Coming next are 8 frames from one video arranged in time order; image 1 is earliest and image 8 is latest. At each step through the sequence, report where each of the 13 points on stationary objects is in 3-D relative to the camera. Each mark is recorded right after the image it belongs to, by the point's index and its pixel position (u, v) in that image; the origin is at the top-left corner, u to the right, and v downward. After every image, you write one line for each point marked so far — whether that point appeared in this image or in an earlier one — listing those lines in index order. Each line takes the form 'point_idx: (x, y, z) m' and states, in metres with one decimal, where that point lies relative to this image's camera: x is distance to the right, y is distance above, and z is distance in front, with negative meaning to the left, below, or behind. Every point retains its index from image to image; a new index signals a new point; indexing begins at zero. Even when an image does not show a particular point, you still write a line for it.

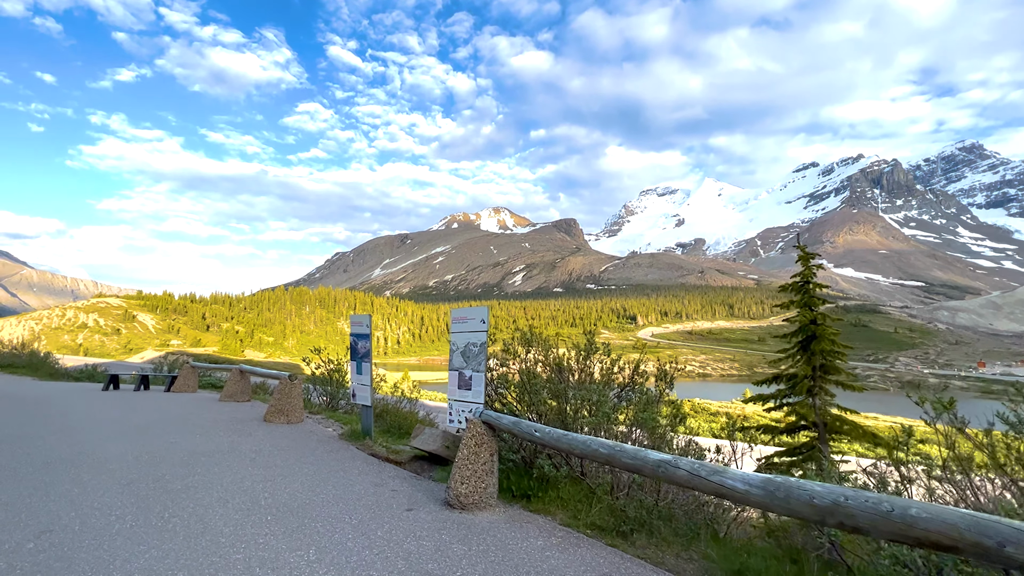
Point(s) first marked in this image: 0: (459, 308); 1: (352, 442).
0: (-0.9, -0.3, +8.0) m
1: (-3.5, -3.3, +10.1) m
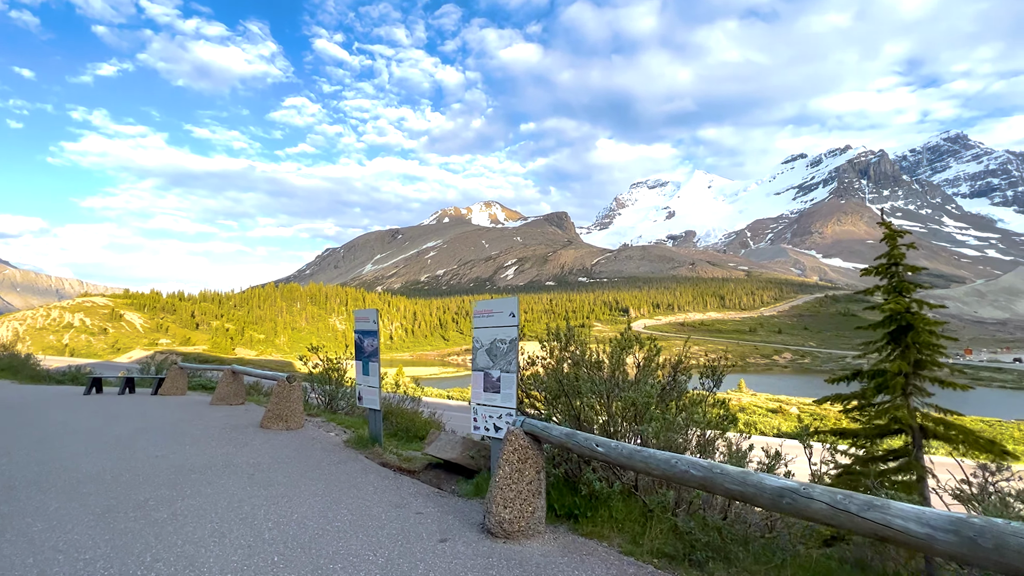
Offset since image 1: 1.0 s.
0: (-0.5, -0.2, +7.1) m
1: (-3.0, -3.2, +9.2) m
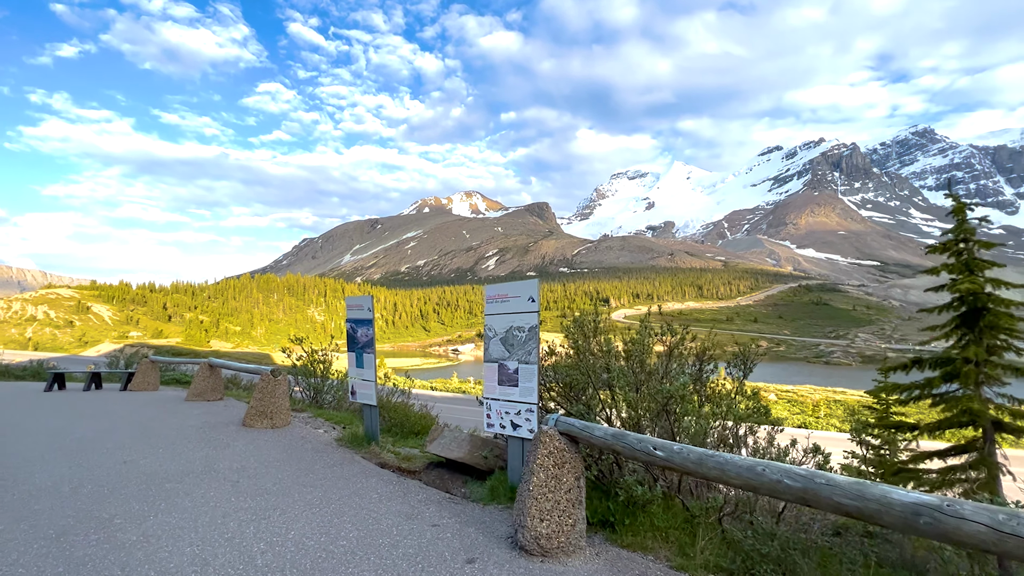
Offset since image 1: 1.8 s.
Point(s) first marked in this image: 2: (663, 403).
0: (-0.2, +0.1, +6.4) m
1: (-2.9, -2.9, +8.5) m
2: (+2.0, -1.5, +6.2) m
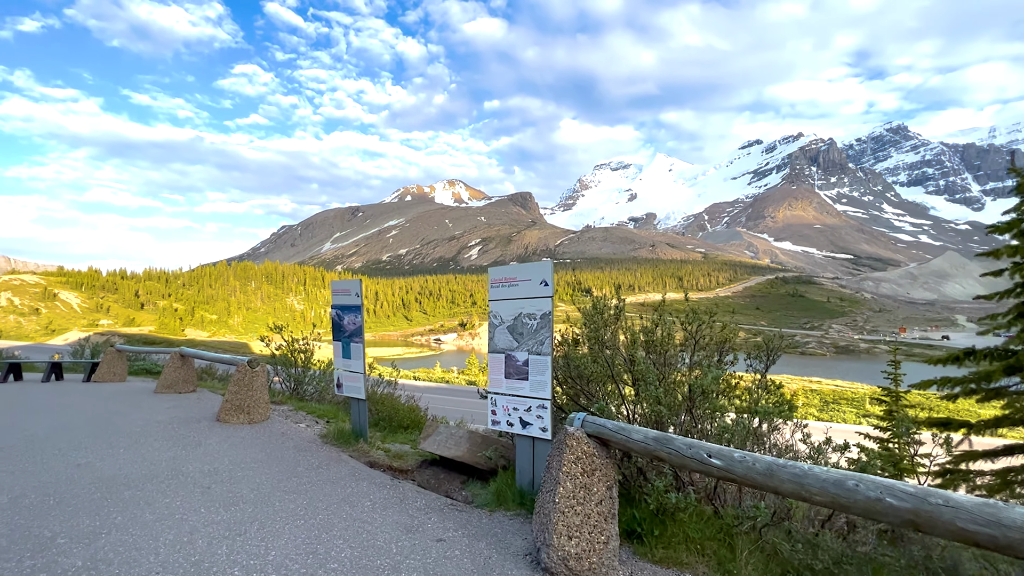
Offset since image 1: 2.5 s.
0: (-0.1, +0.3, +5.7) m
1: (-2.9, -2.6, +7.8) m
2: (+2.1, -1.3, +5.6) m
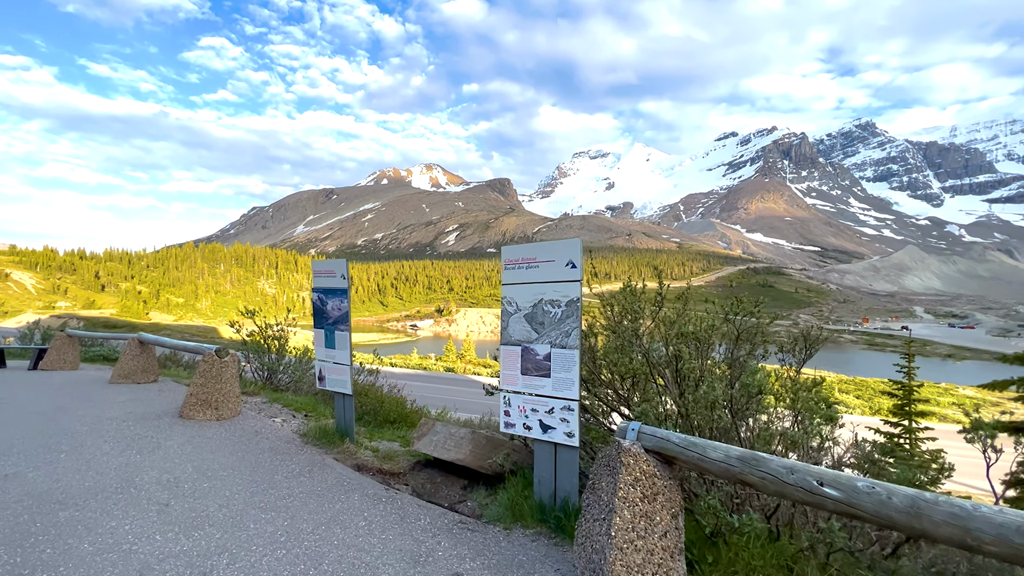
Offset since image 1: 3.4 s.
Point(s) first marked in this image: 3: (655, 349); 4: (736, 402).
0: (+0.1, +0.5, +4.9) m
1: (-2.8, -2.3, +6.9) m
2: (+2.3, -1.2, +5.0) m
3: (+1.5, -0.7, +5.2) m
4: (+2.3, -1.2, +5.0) m
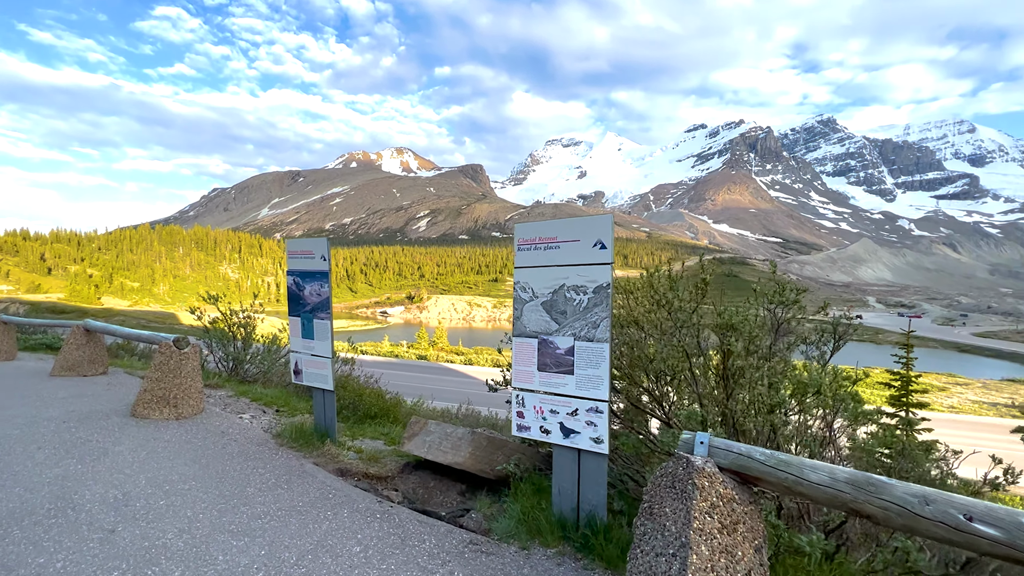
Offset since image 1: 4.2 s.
0: (+0.2, +0.6, +4.3) m
1: (-2.8, -2.1, +6.2) m
2: (+2.4, -1.0, +4.5) m
3: (+1.7, -0.5, +4.7) m
4: (+2.4, -1.0, +4.5) m
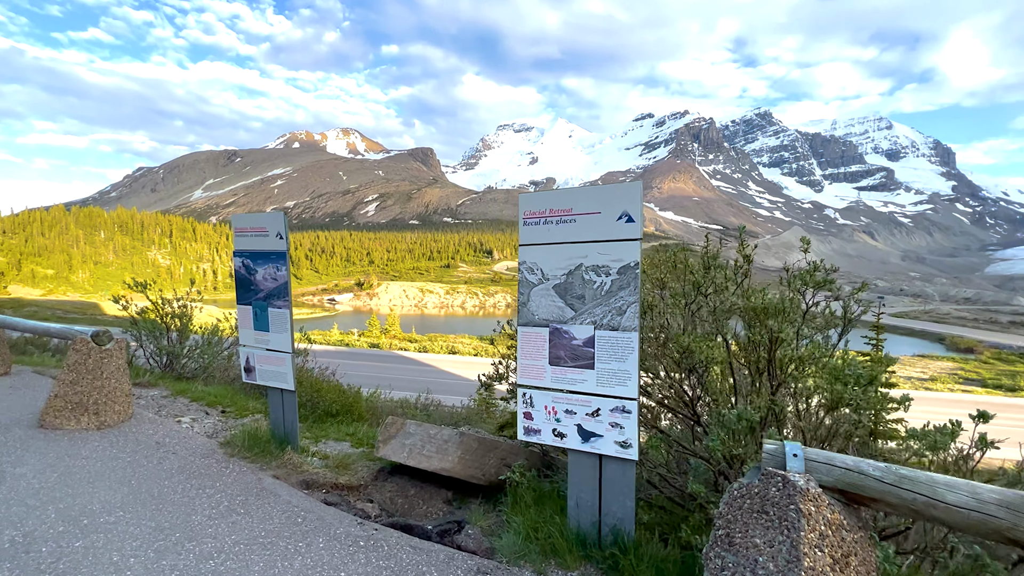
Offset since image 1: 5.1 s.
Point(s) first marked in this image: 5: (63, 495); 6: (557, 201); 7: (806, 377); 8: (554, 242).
0: (+0.3, +0.8, +3.6) m
1: (-2.9, -1.9, +5.3) m
2: (+2.4, -0.9, +4.2) m
3: (+1.7, -0.4, +4.2) m
4: (+2.4, -0.9, +4.2) m
5: (-3.8, -1.7, +4.0) m
6: (+0.3, +0.7, +3.6) m
7: (+2.2, -0.7, +3.7) m
8: (+0.3, +0.4, +3.6) m
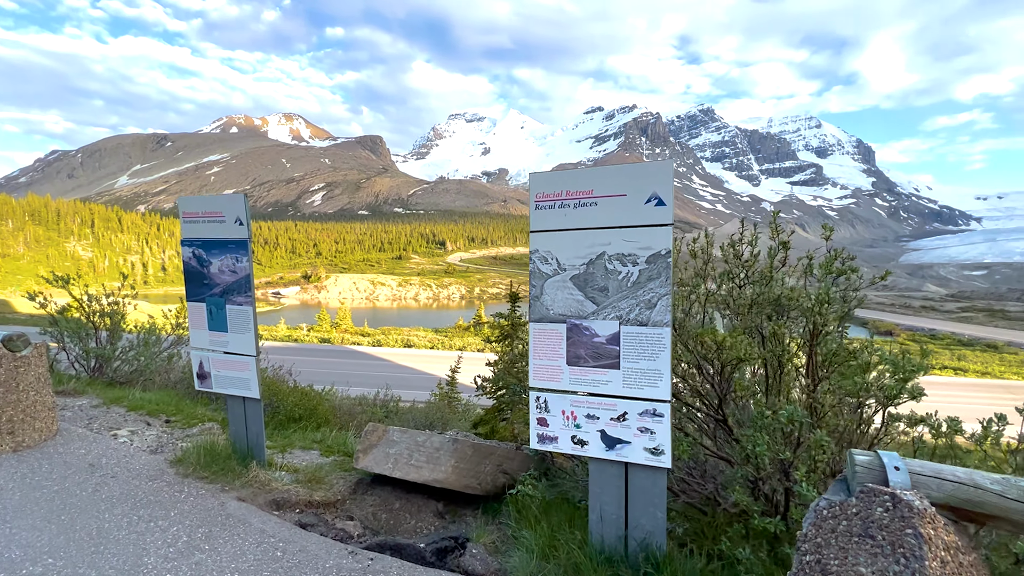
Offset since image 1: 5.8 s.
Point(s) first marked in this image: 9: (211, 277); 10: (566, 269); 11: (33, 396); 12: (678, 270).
0: (+0.3, +0.8, +3.2) m
1: (-3.0, -1.9, +4.6) m
2: (+2.4, -0.8, +4.0) m
3: (+1.7, -0.3, +4.0) m
4: (+2.5, -0.8, +4.0) m
5: (-3.7, -1.7, +3.2) m
6: (+0.4, +0.7, +3.2) m
7: (+2.3, -0.7, +3.5) m
8: (+0.4, +0.4, +3.2) m
9: (-3.0, +0.1, +4.7) m
10: (+0.4, +0.2, +3.3) m
11: (-5.3, -1.2, +5.1) m
12: (+1.3, +0.1, +4.1) m
